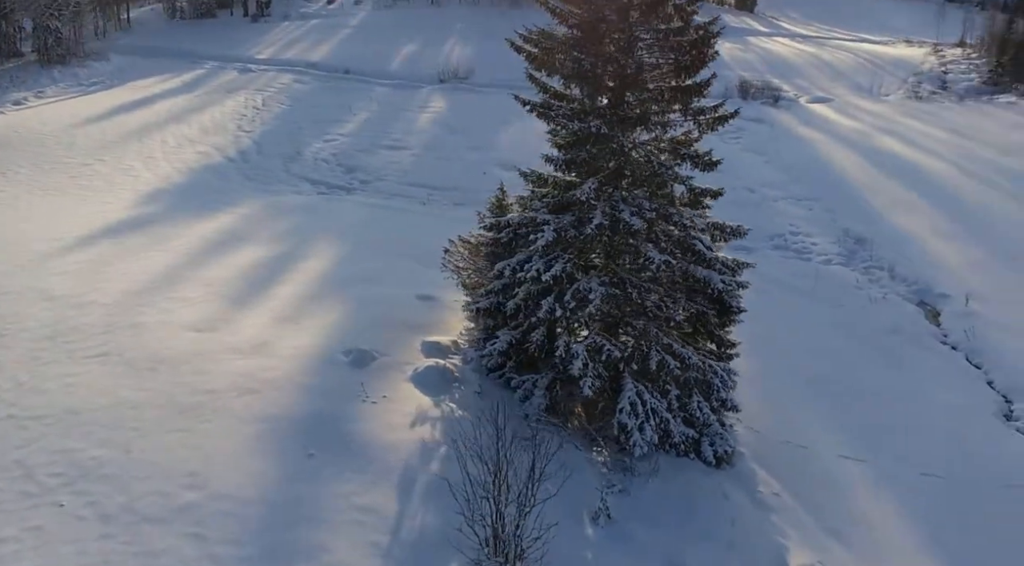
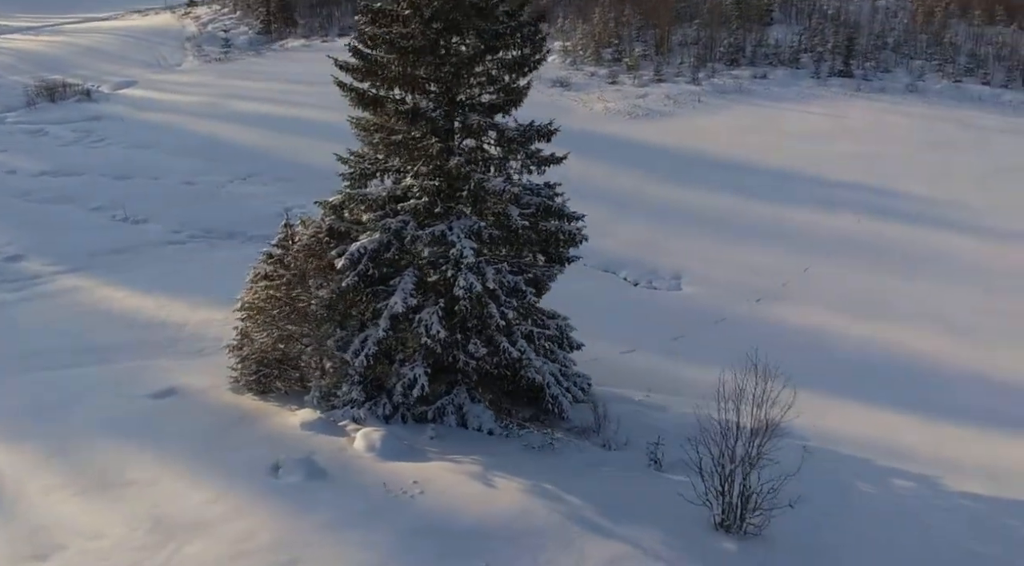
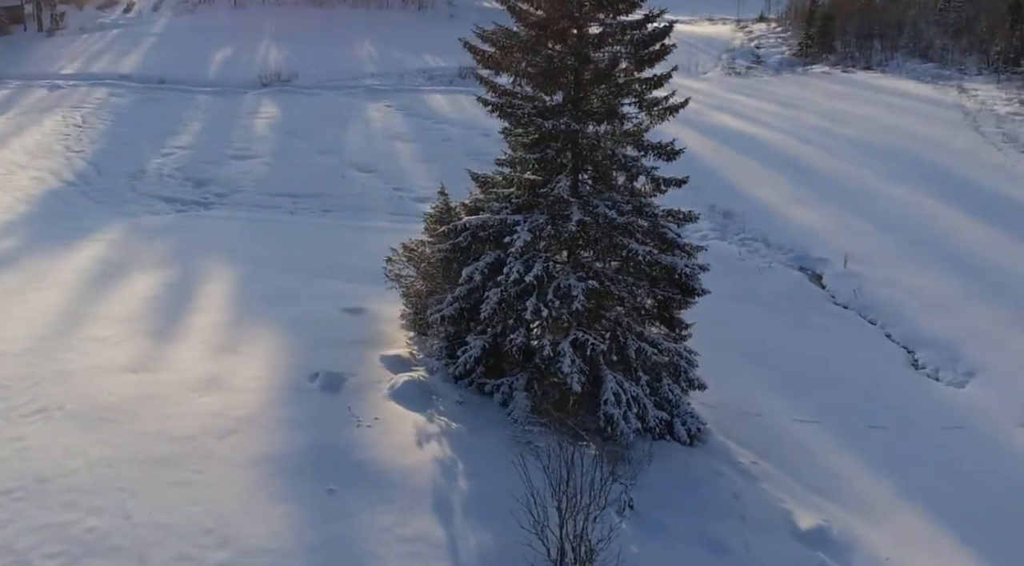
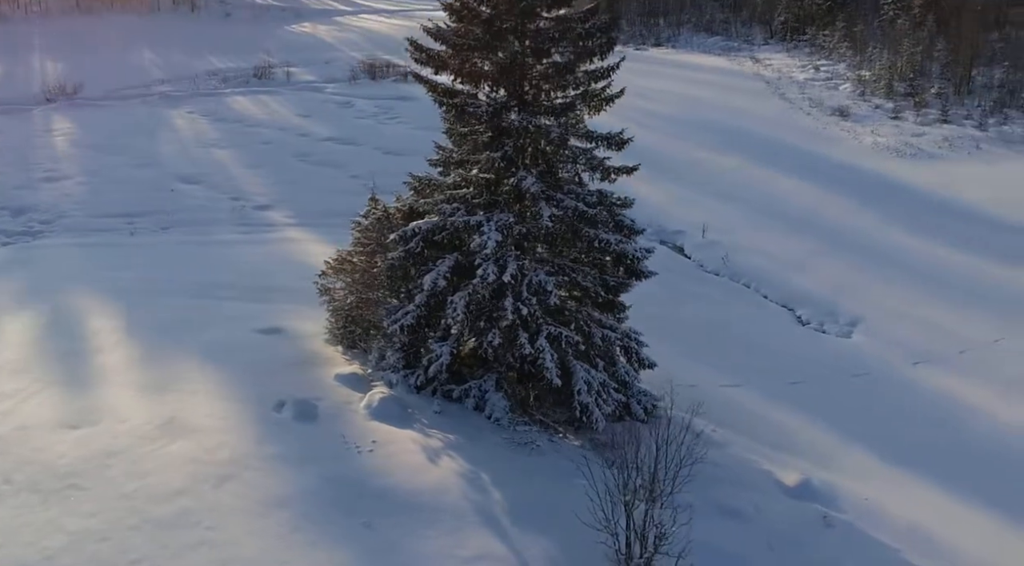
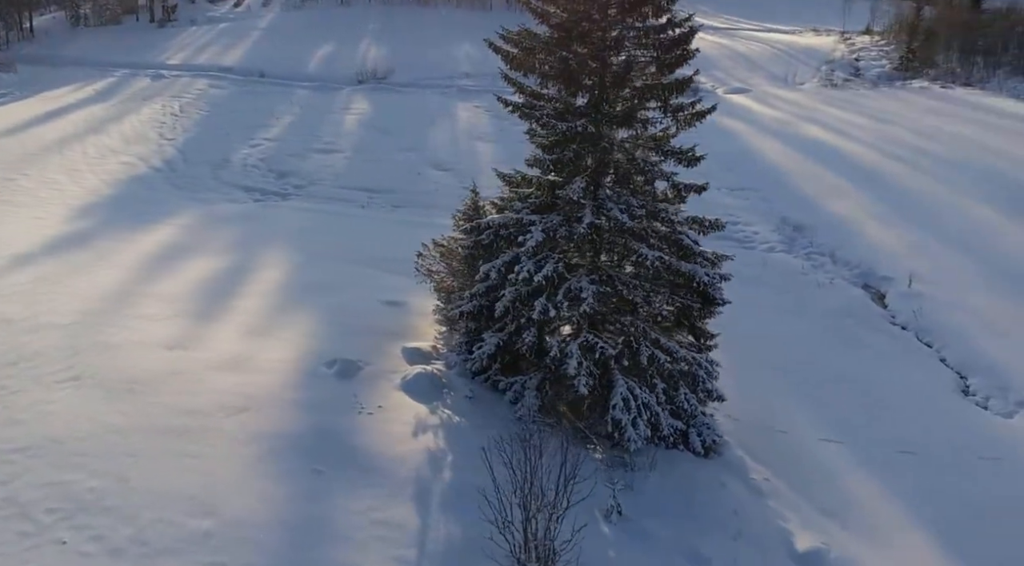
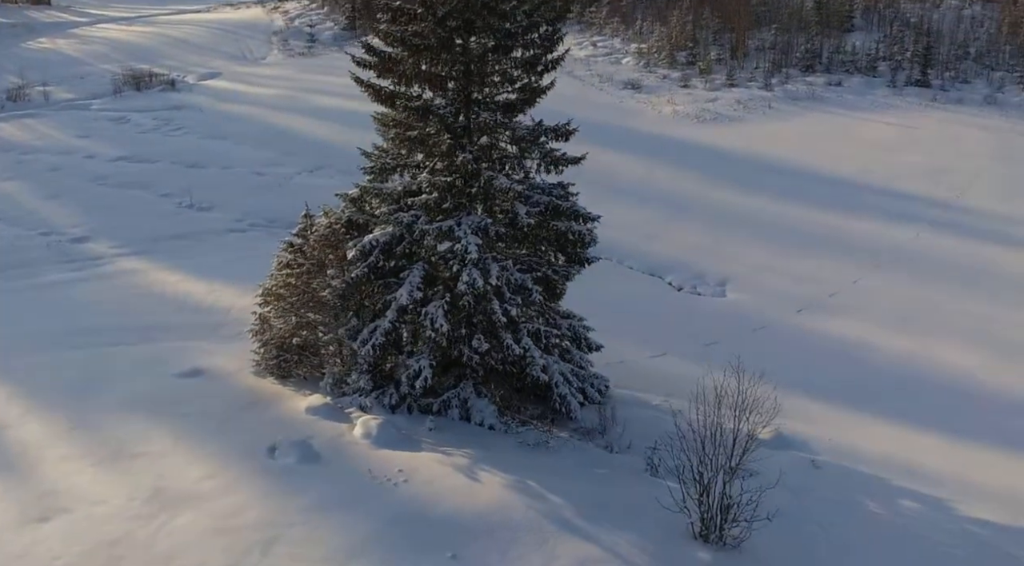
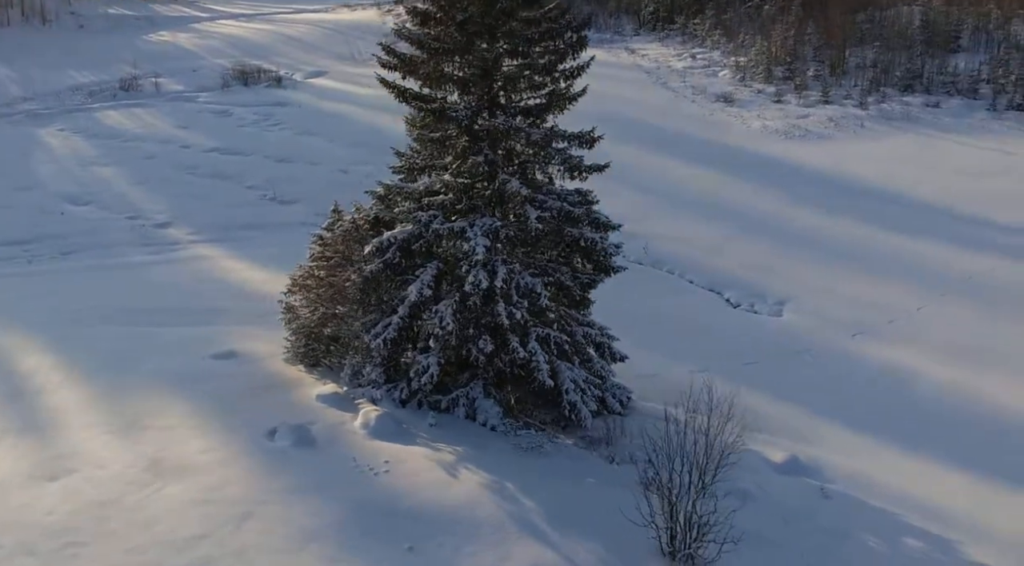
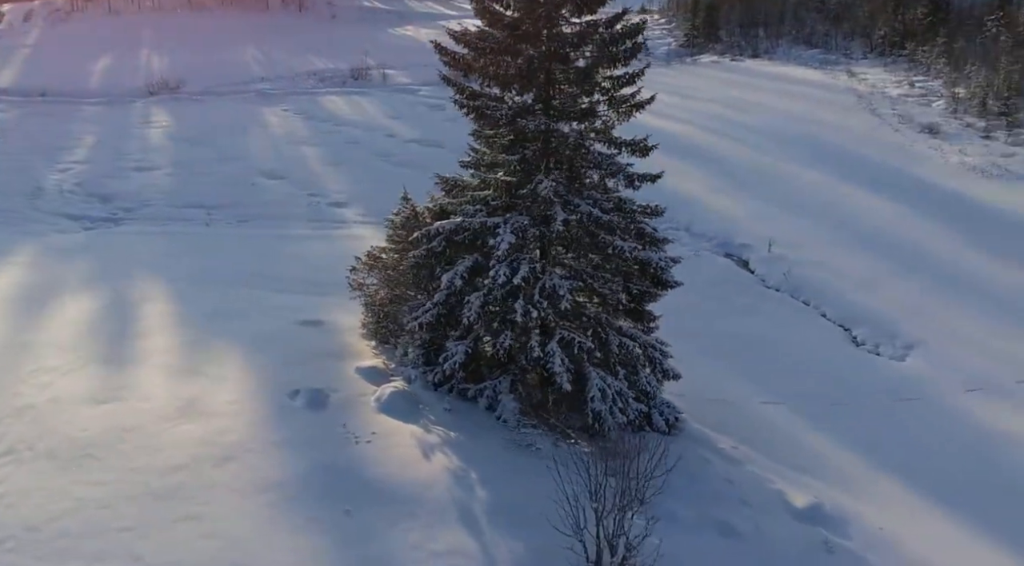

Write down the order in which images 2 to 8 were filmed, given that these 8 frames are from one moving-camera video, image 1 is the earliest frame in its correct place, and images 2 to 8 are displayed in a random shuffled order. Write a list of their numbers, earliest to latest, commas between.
5, 3, 8, 4, 7, 6, 2
